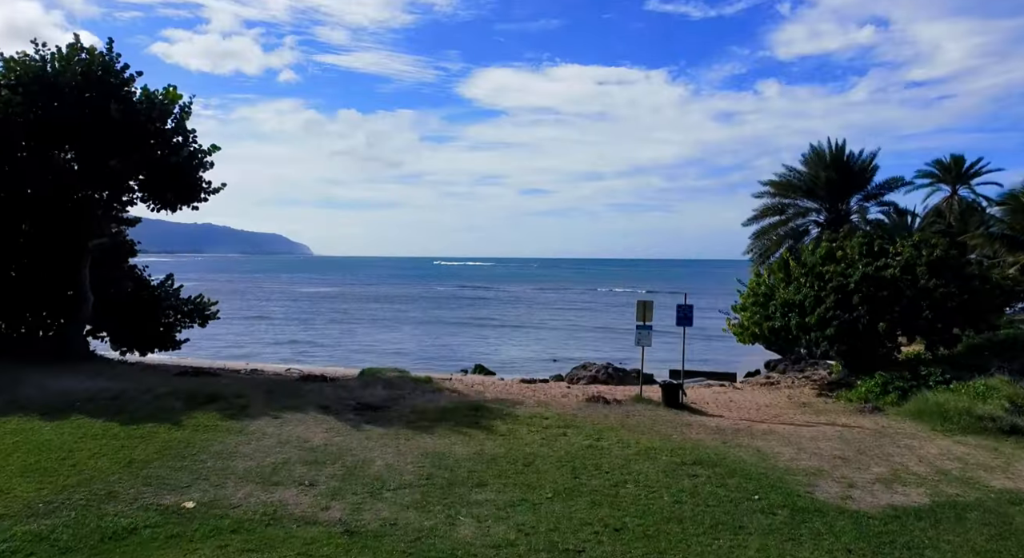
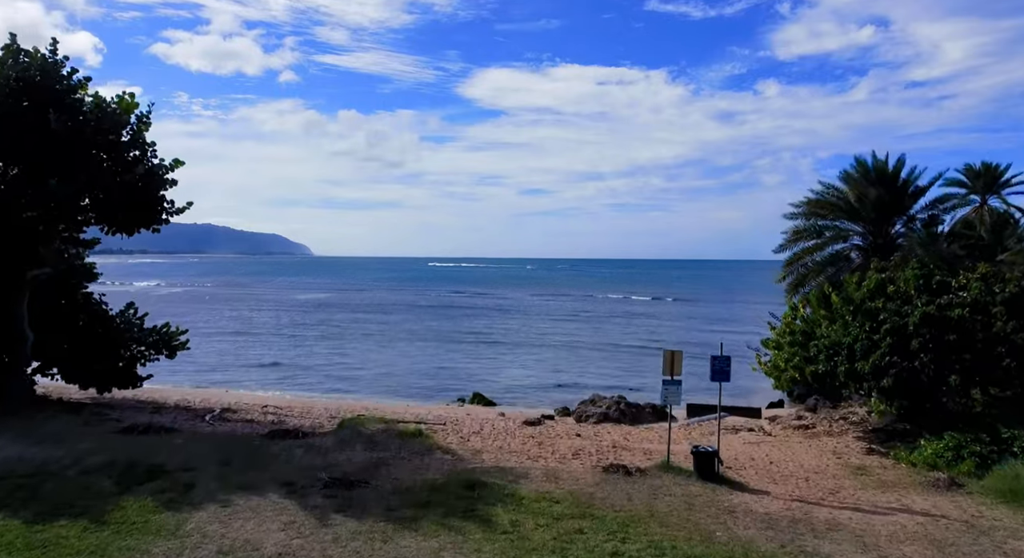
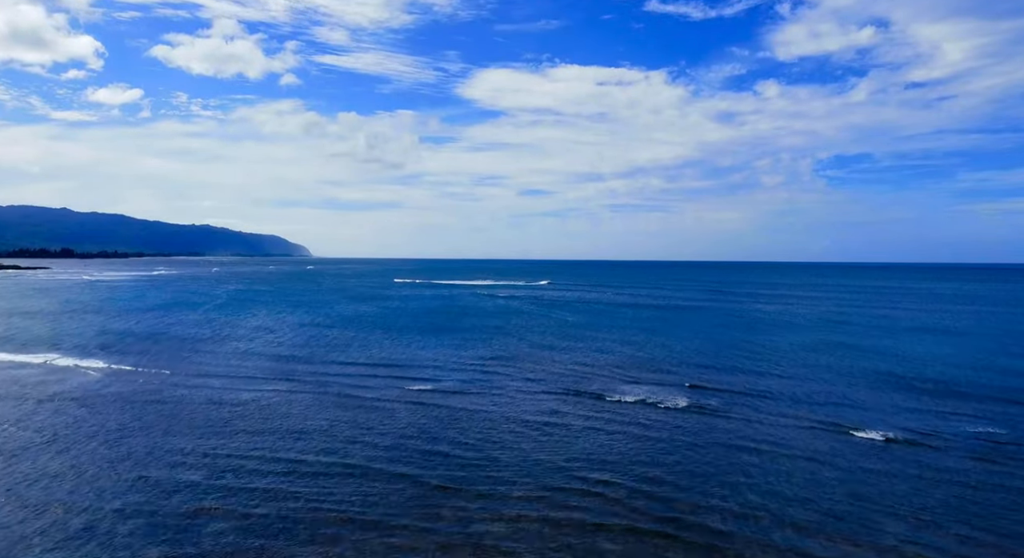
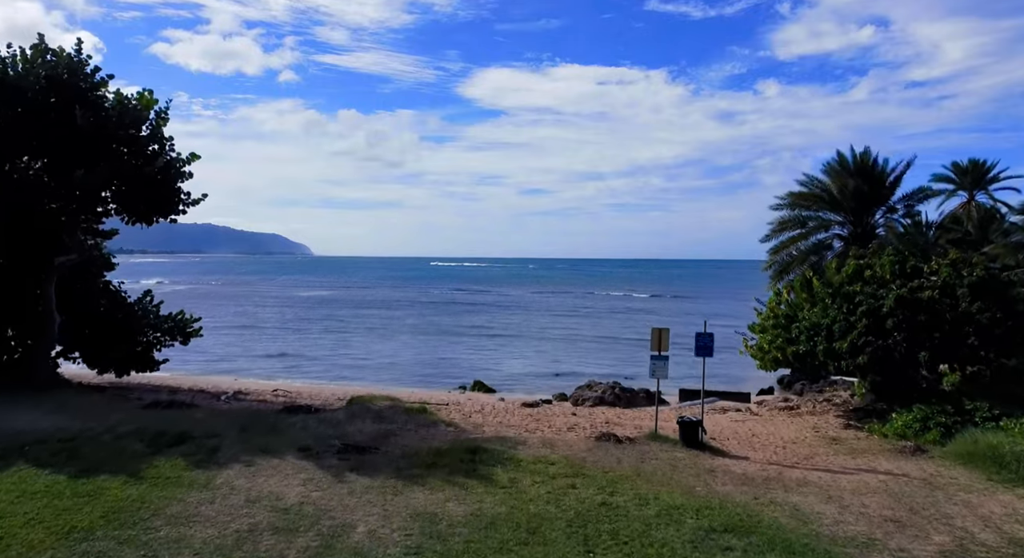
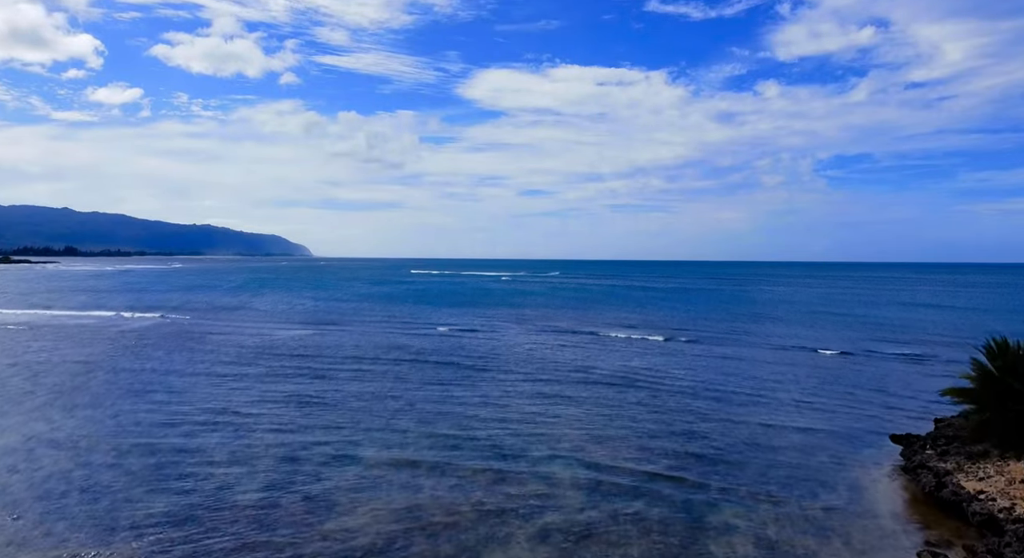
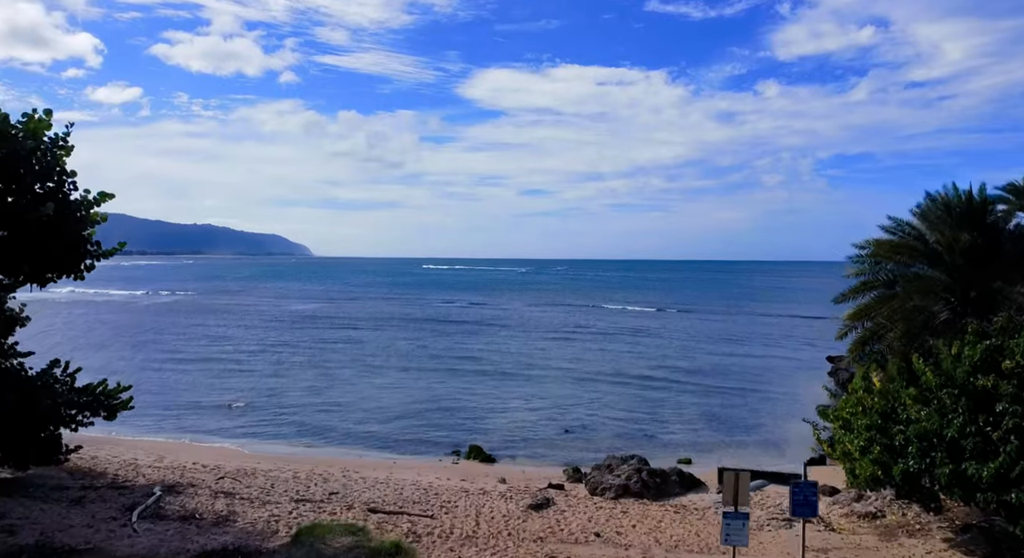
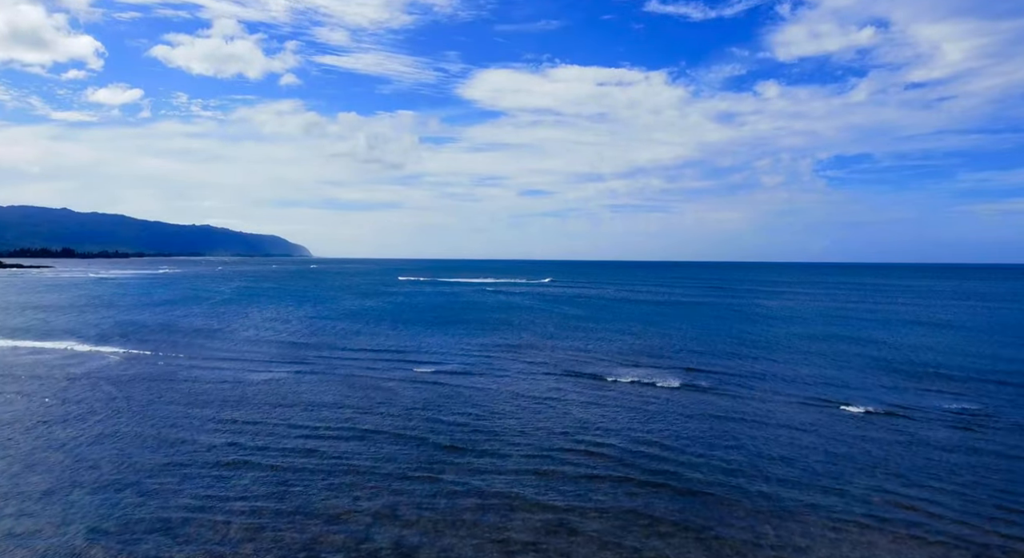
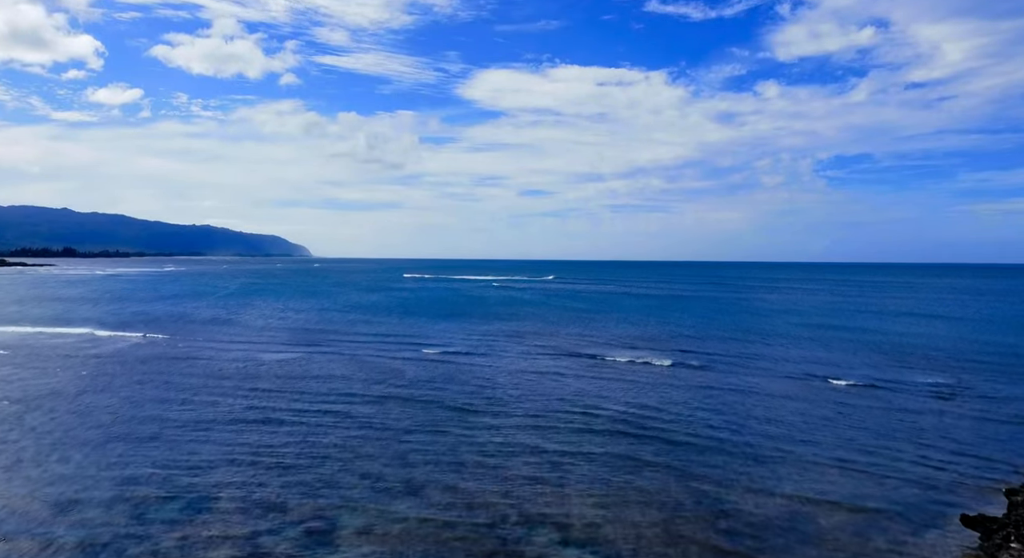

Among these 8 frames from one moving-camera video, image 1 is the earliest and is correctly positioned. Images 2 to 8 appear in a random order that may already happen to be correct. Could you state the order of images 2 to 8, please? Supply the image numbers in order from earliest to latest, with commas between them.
4, 2, 6, 5, 8, 7, 3
